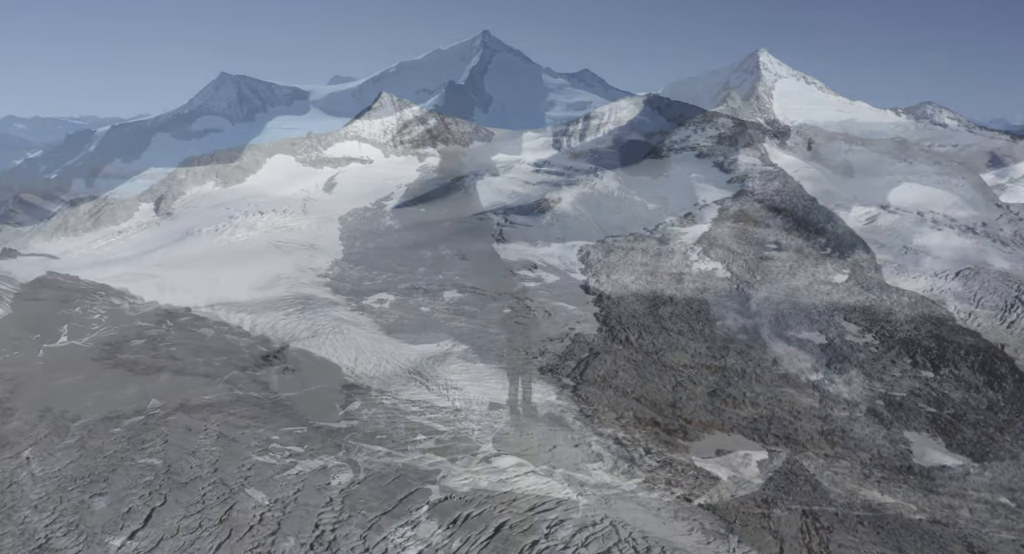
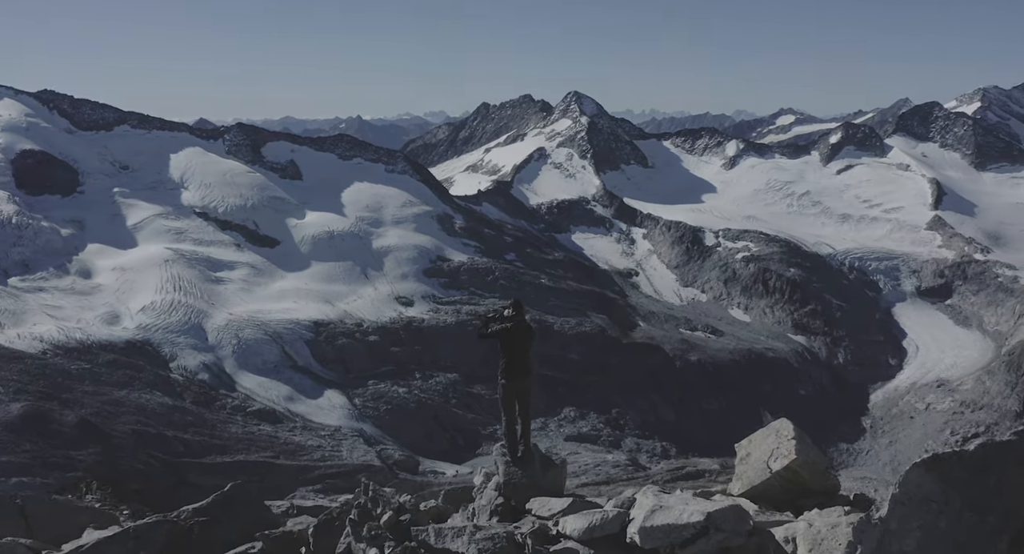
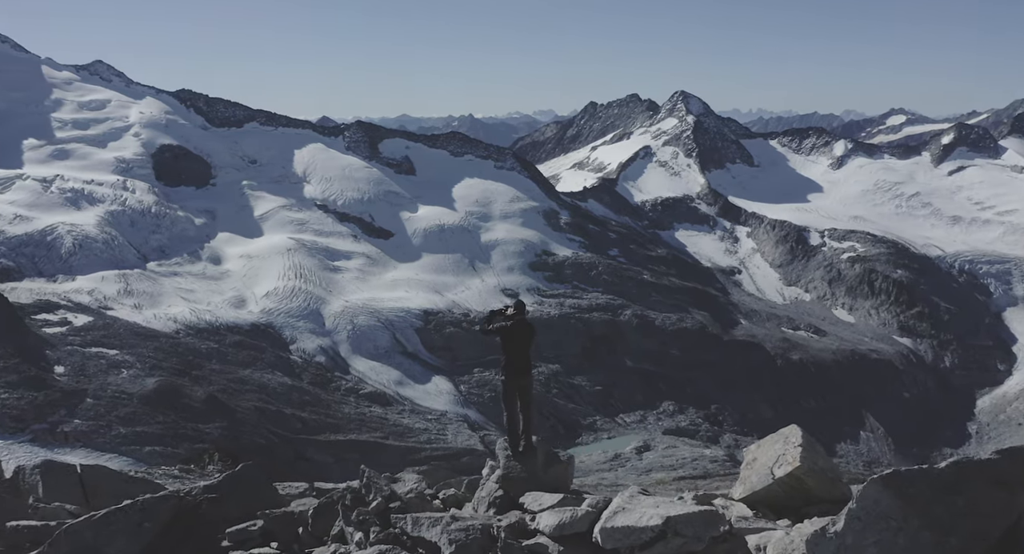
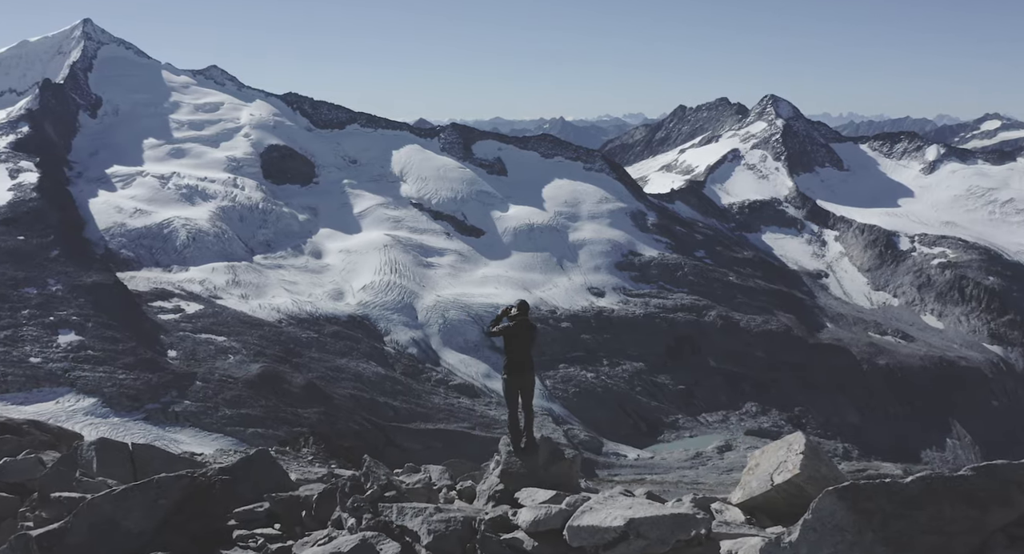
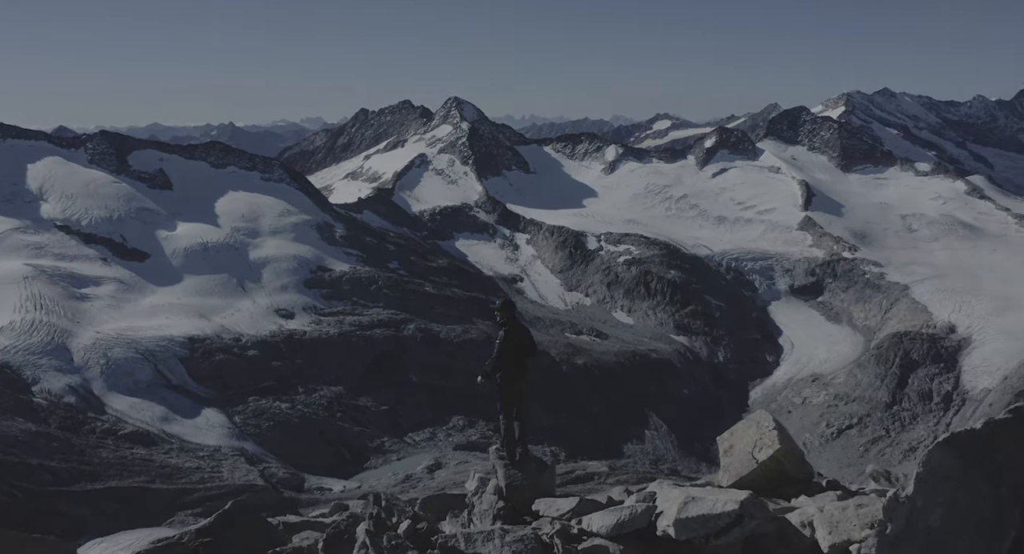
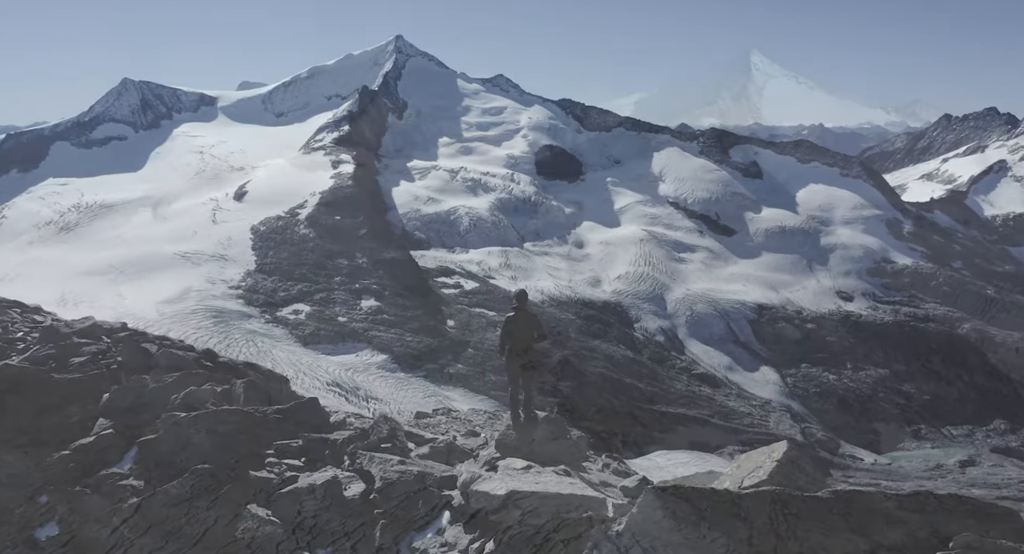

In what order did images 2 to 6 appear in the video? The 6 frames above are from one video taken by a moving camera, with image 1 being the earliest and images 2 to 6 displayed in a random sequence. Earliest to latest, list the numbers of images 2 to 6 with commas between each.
6, 4, 3, 2, 5
